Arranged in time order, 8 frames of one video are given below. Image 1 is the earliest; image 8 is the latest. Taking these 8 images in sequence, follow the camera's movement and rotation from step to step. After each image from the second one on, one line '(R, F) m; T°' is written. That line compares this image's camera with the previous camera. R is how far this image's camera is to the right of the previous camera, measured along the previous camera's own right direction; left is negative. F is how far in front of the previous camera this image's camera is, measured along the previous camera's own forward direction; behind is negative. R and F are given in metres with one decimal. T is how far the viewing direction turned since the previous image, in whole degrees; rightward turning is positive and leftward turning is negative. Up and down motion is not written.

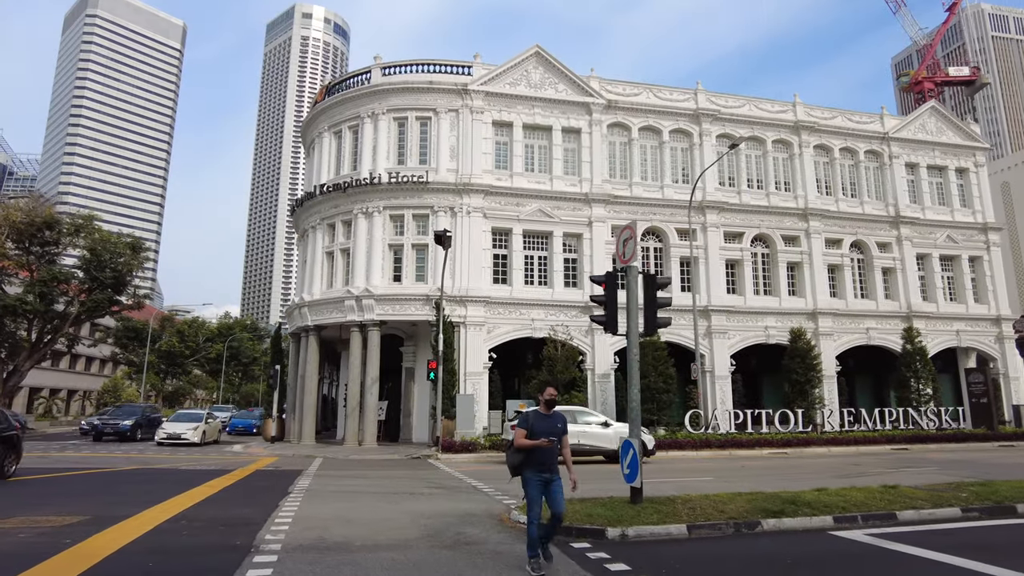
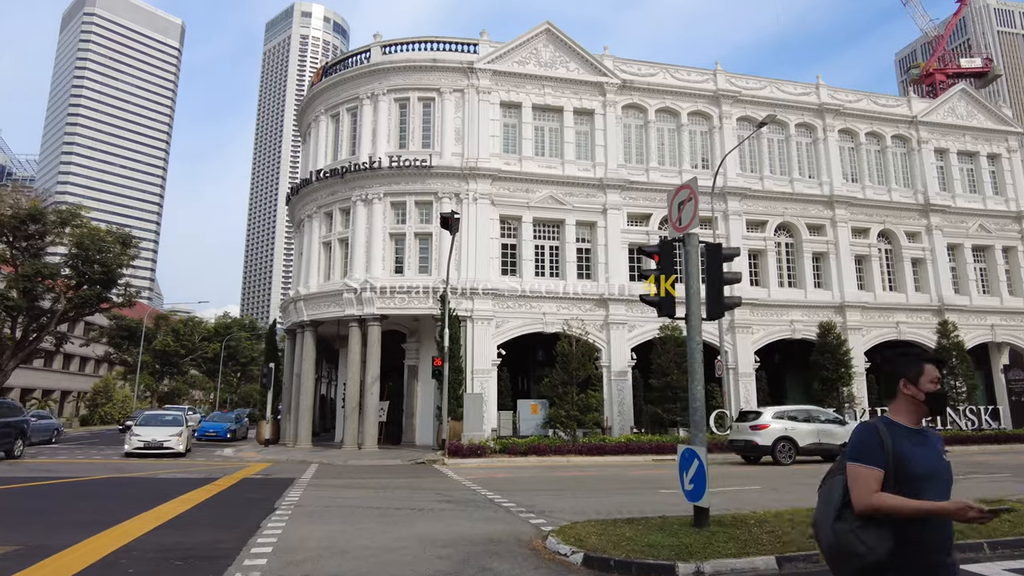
(-0.4, +2.0) m; 0°
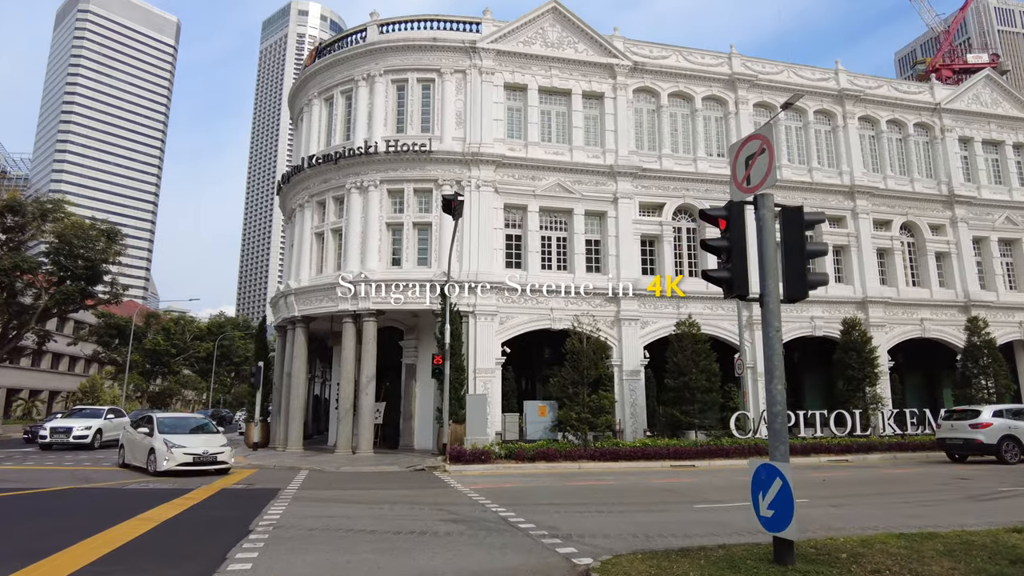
(-0.3, +1.8) m; 0°
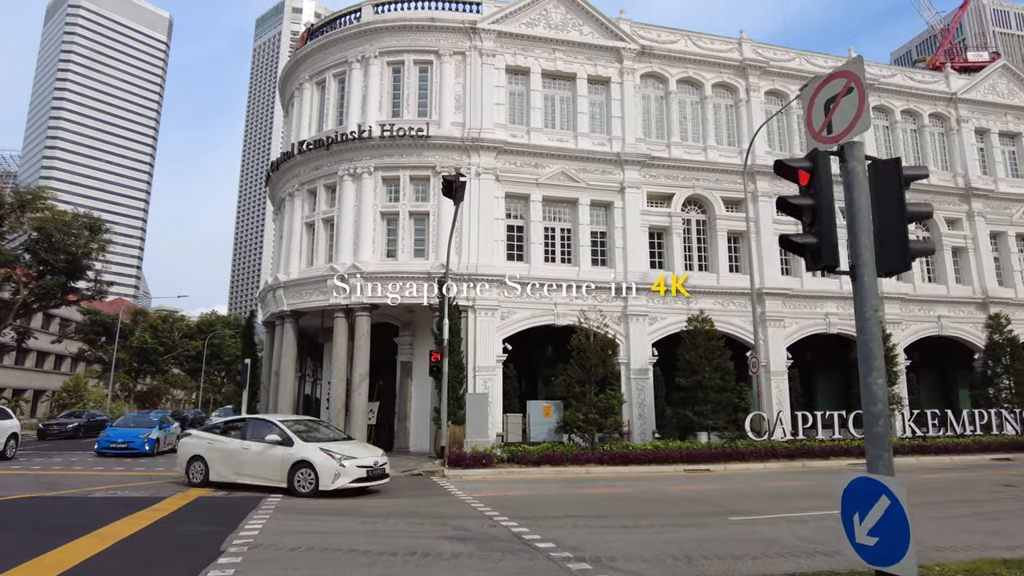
(-0.3, +1.4) m; +1°
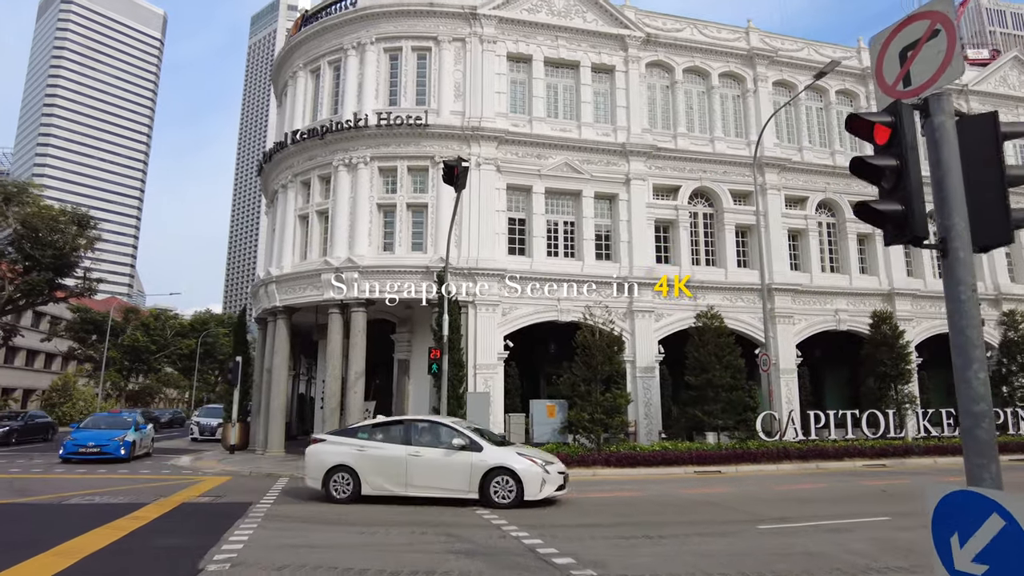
(-0.2, +0.9) m; 0°
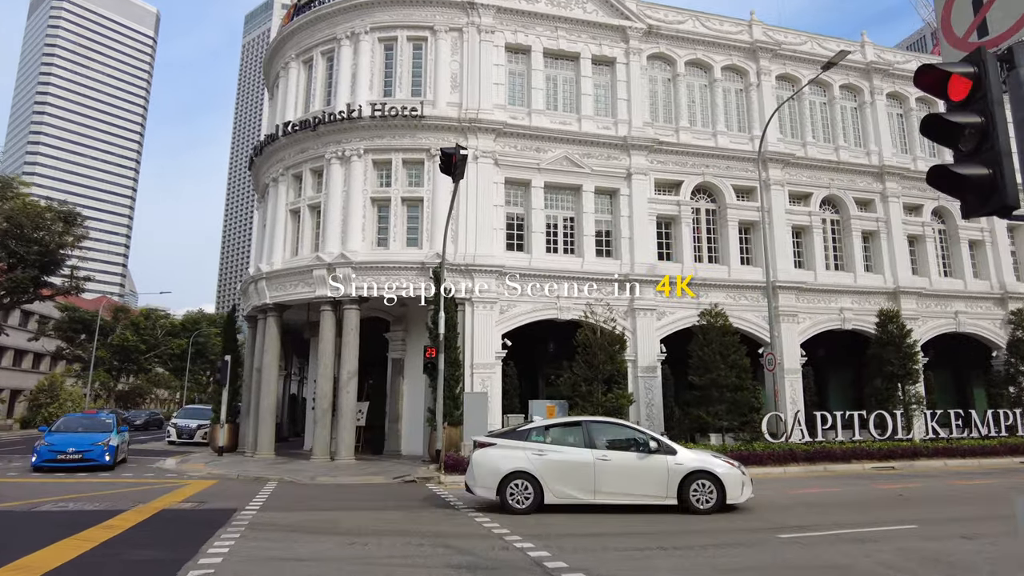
(-0.1, +0.7) m; 0°
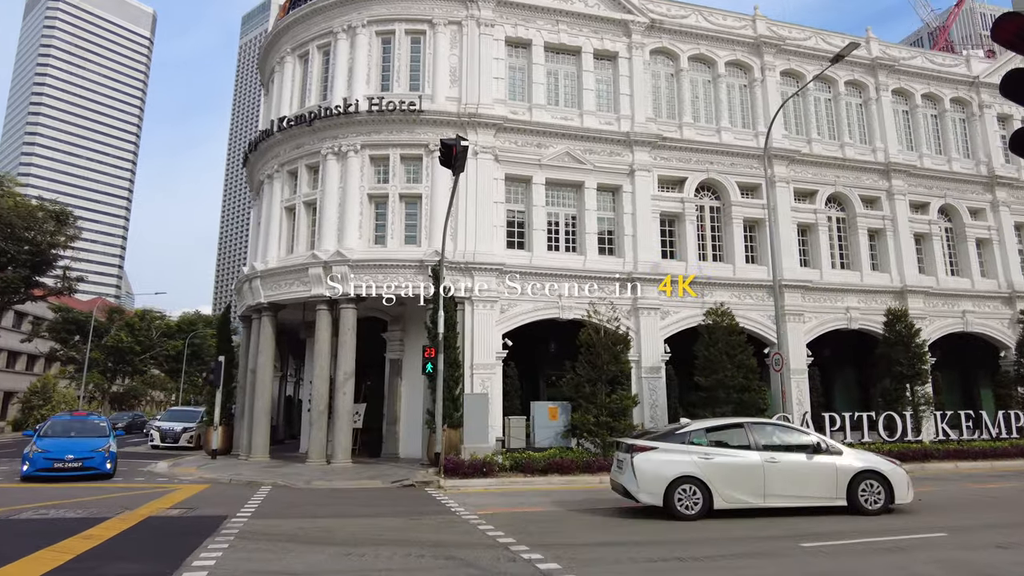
(-0.1, +0.5) m; 0°
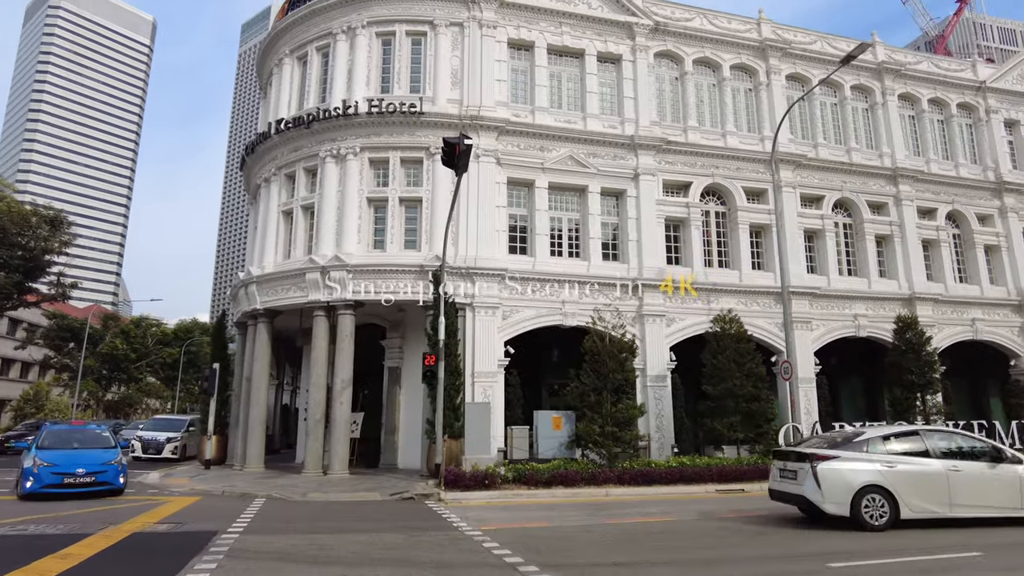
(-0.1, +0.5) m; 0°
